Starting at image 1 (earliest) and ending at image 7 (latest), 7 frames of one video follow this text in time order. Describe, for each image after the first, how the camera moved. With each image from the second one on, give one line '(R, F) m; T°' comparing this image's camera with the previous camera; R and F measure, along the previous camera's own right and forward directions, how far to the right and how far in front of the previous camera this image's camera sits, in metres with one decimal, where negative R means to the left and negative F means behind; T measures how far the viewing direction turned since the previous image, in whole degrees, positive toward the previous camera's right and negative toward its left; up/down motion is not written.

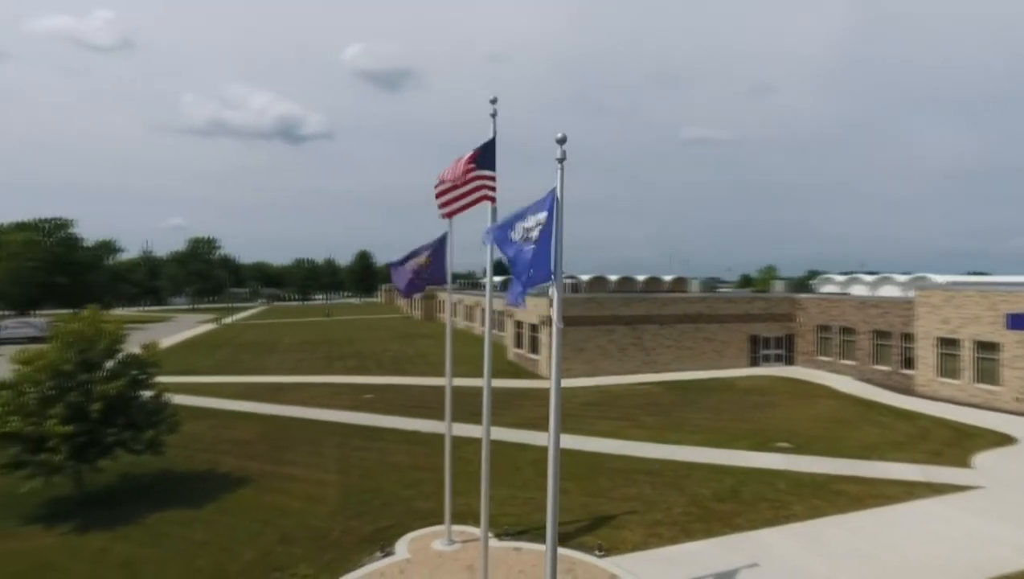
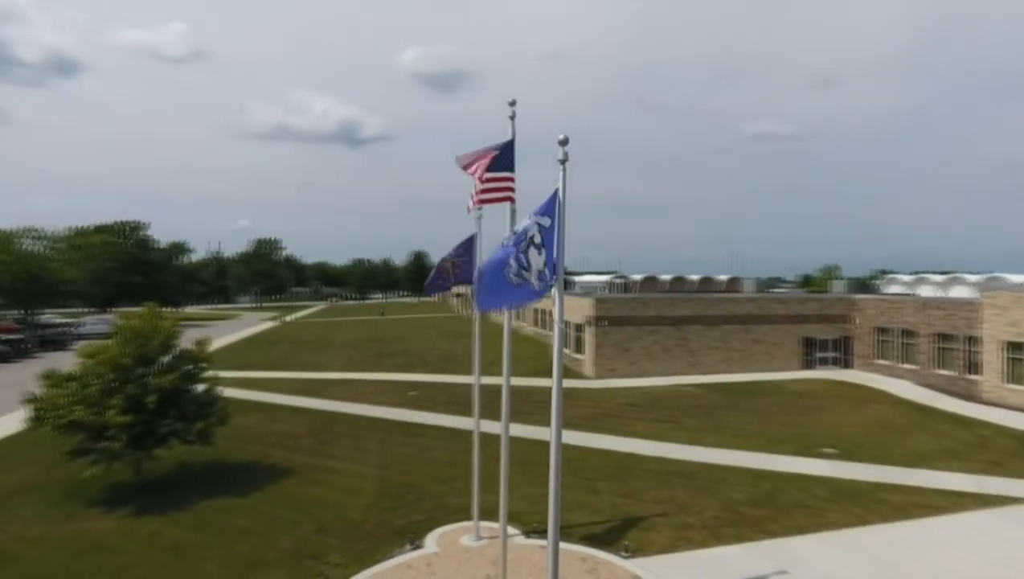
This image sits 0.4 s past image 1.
(+0.6, -0.1) m; -5°
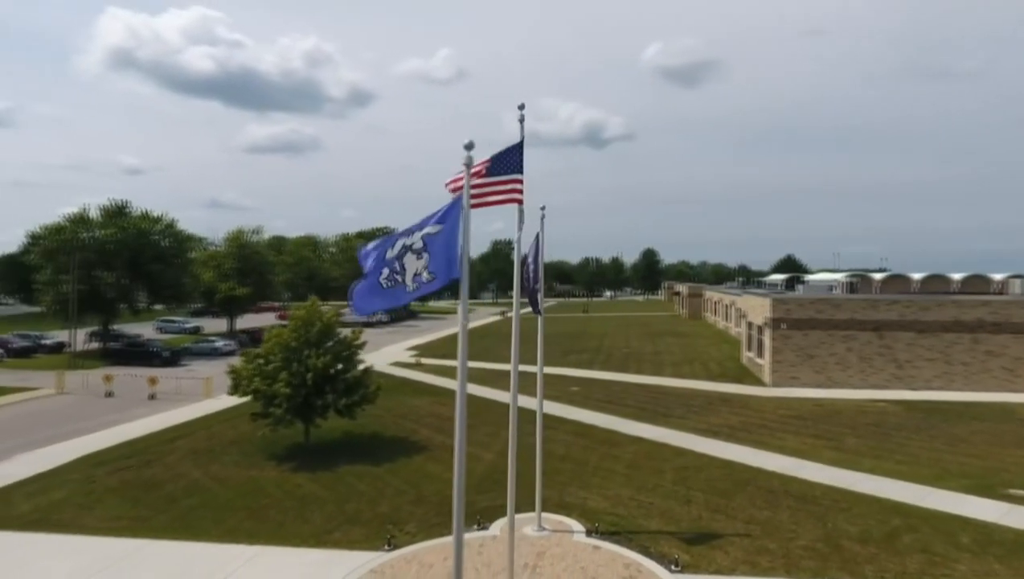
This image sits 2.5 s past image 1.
(+3.7, +0.4) m; -22°
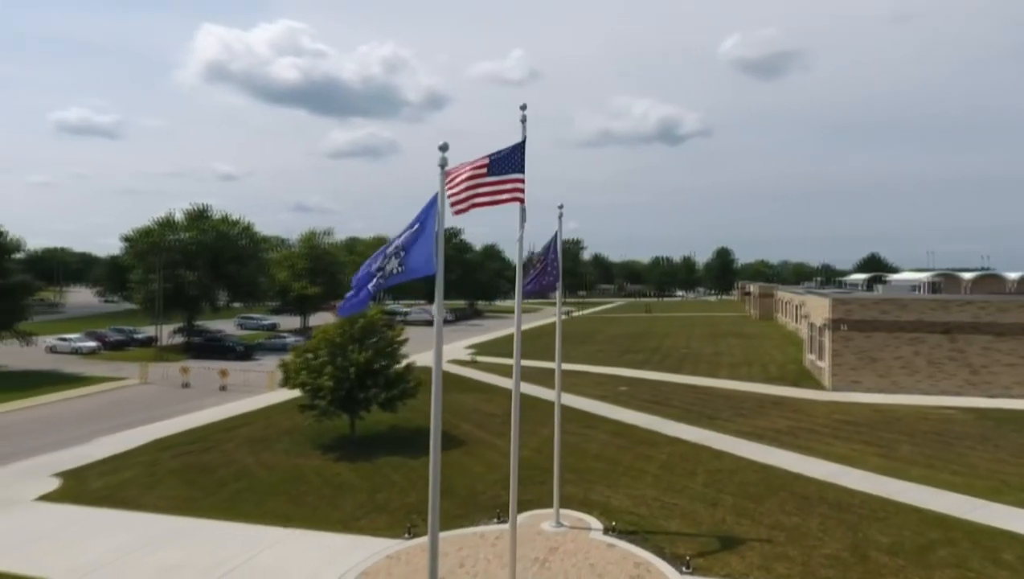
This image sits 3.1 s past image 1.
(+1.2, -0.1) m; -7°
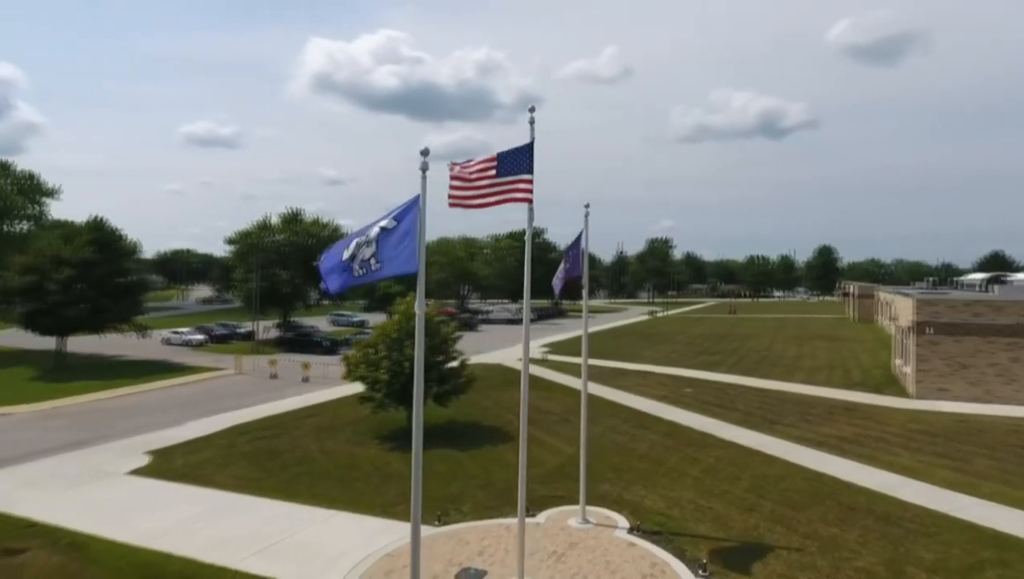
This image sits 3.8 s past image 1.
(+1.4, -0.2) m; -8°
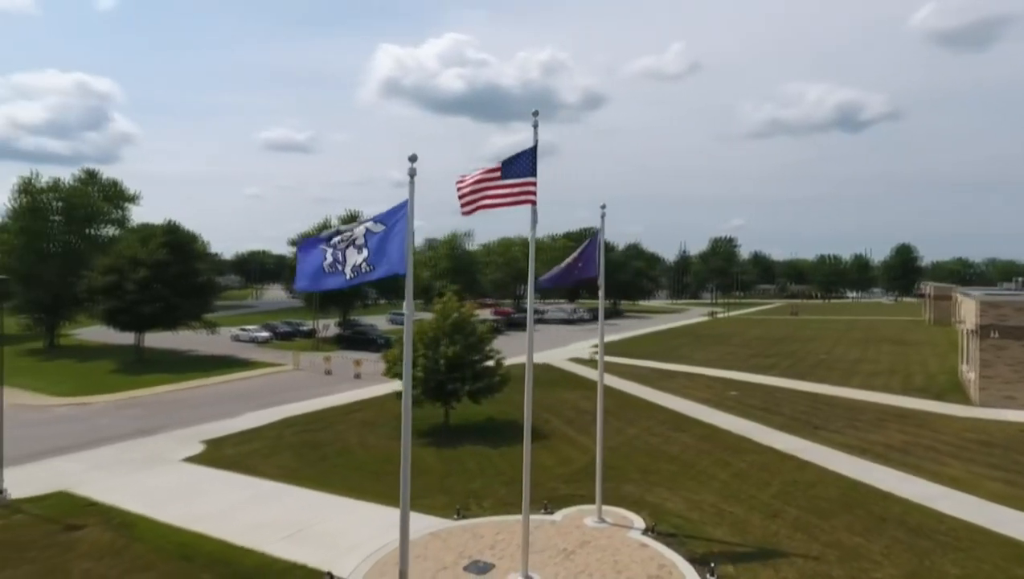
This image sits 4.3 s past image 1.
(+1.0, -0.2) m; -6°
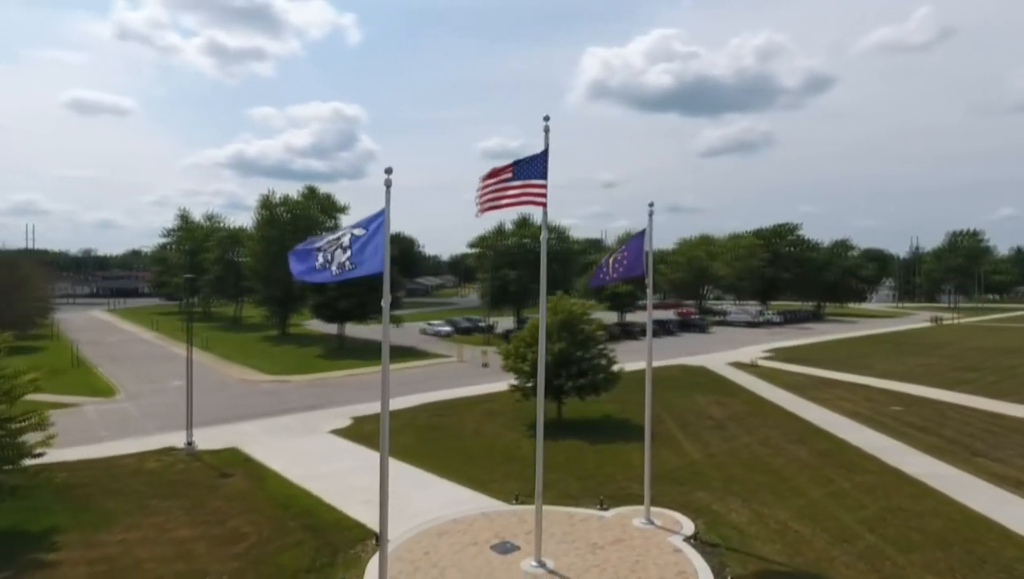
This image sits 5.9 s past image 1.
(+3.4, 0.0) m; -19°
